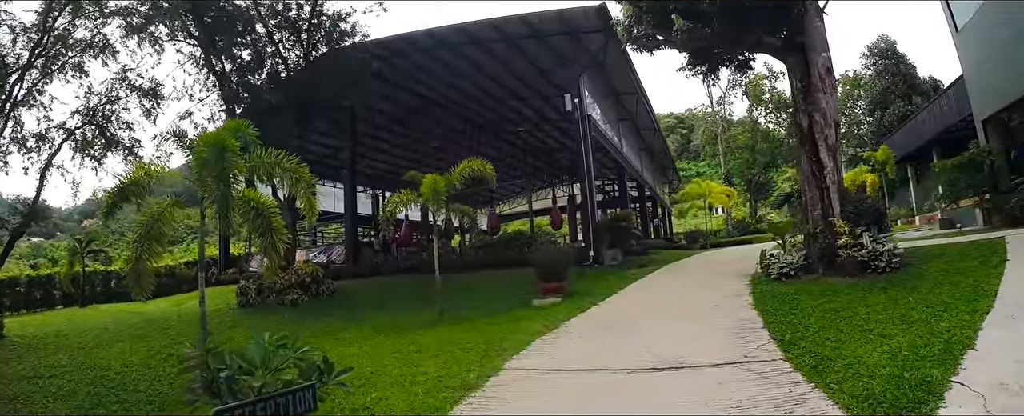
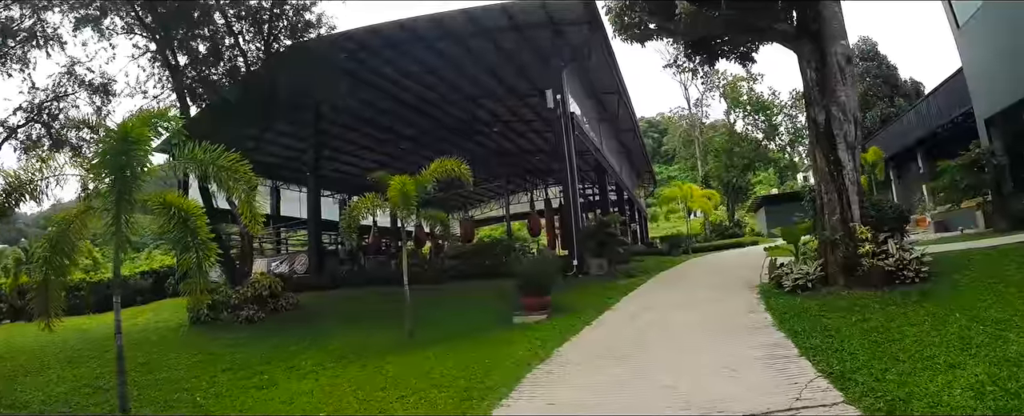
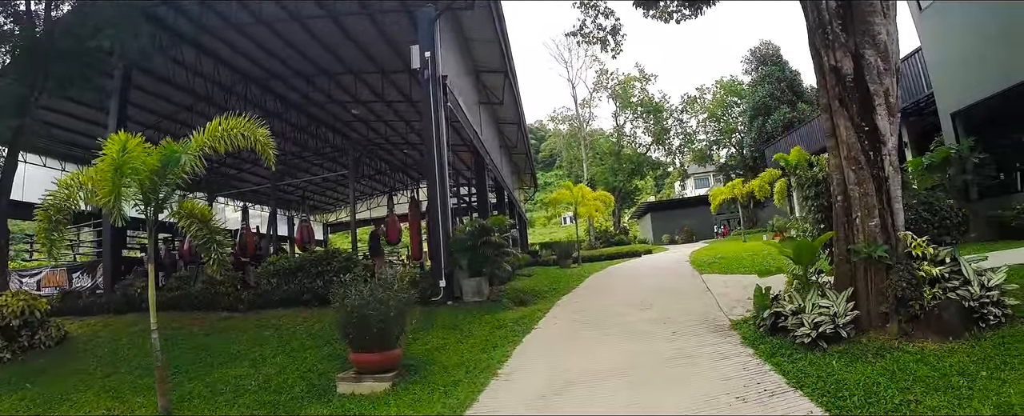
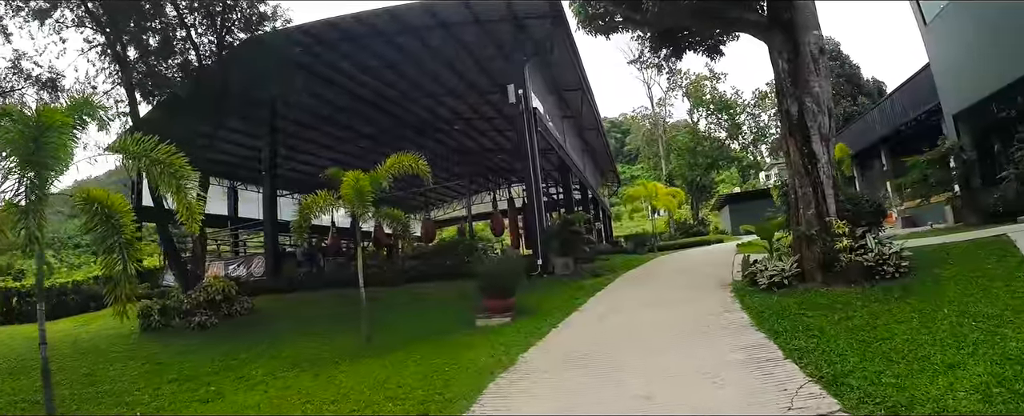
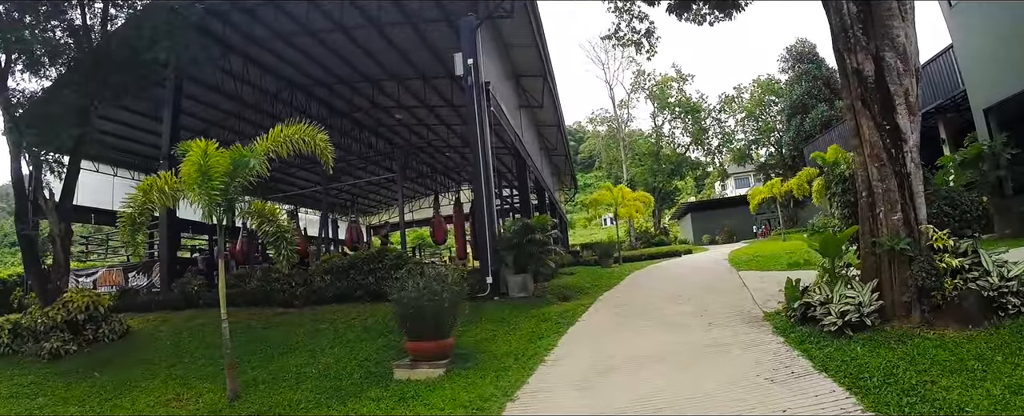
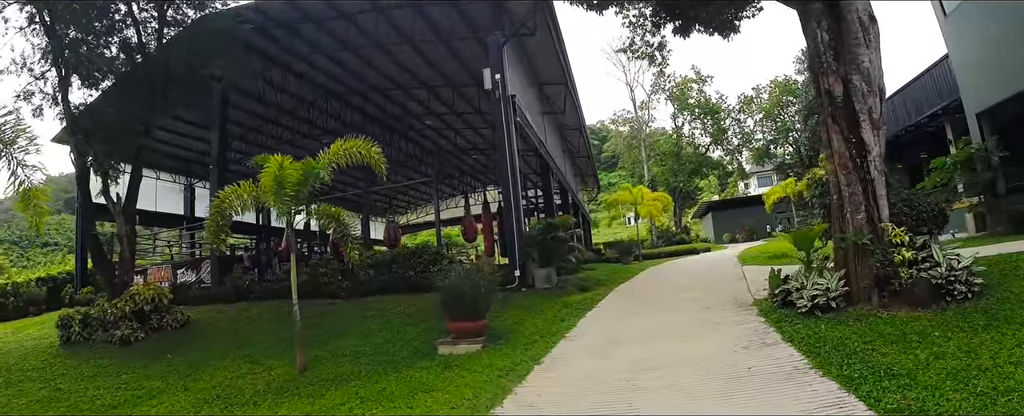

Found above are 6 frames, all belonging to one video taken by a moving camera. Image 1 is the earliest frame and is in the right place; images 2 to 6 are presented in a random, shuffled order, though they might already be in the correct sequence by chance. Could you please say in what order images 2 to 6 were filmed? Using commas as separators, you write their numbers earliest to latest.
2, 4, 6, 5, 3
